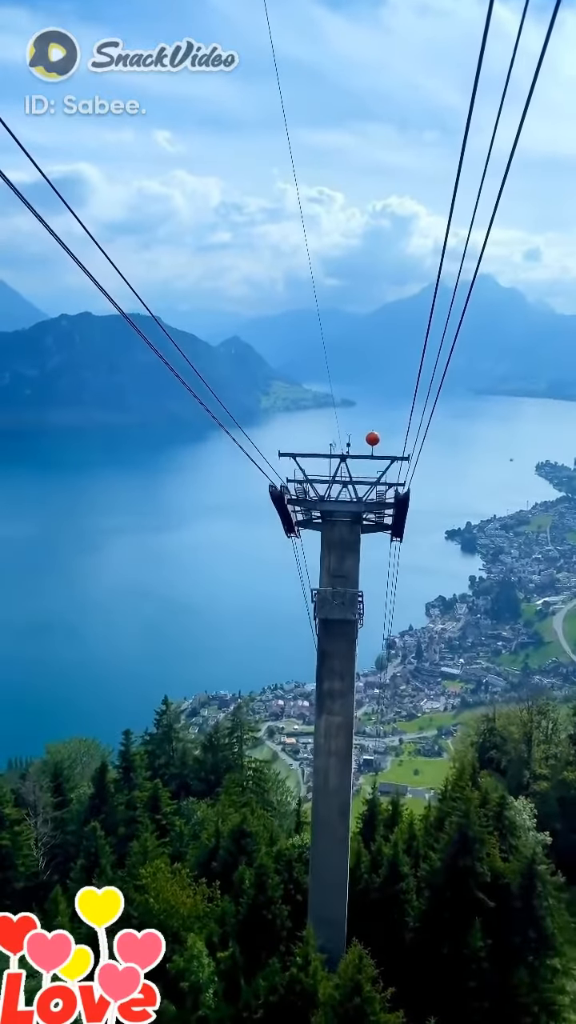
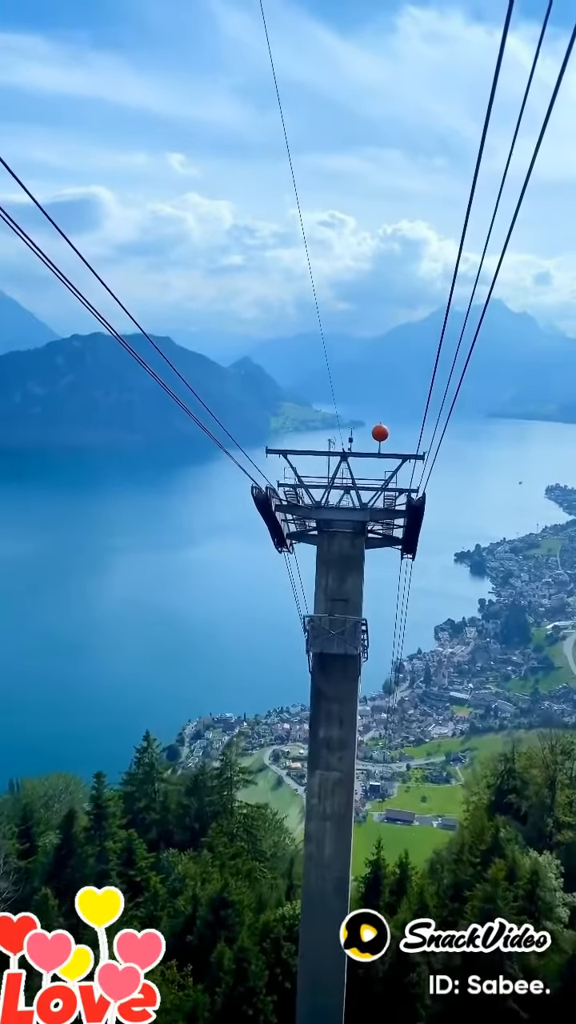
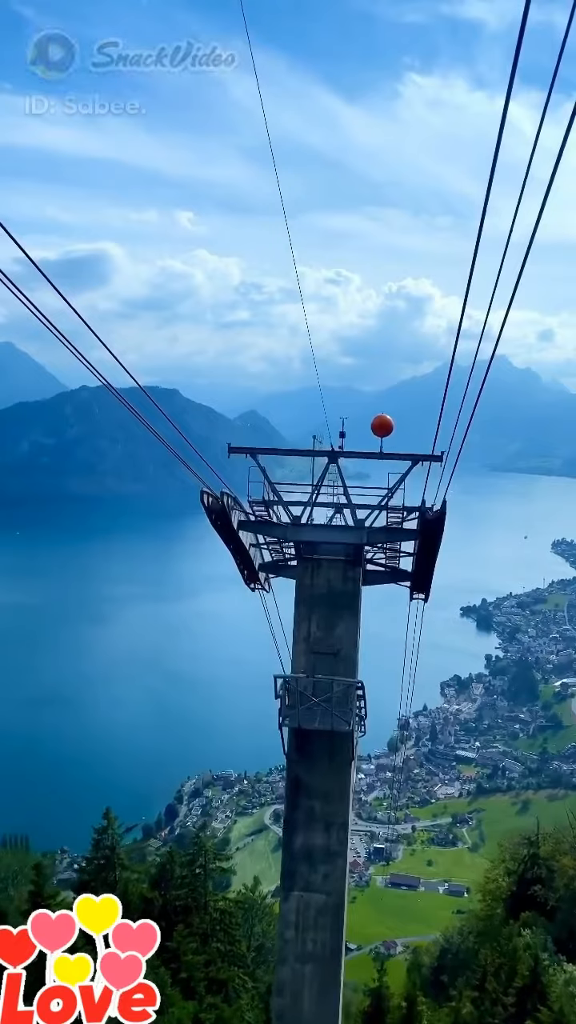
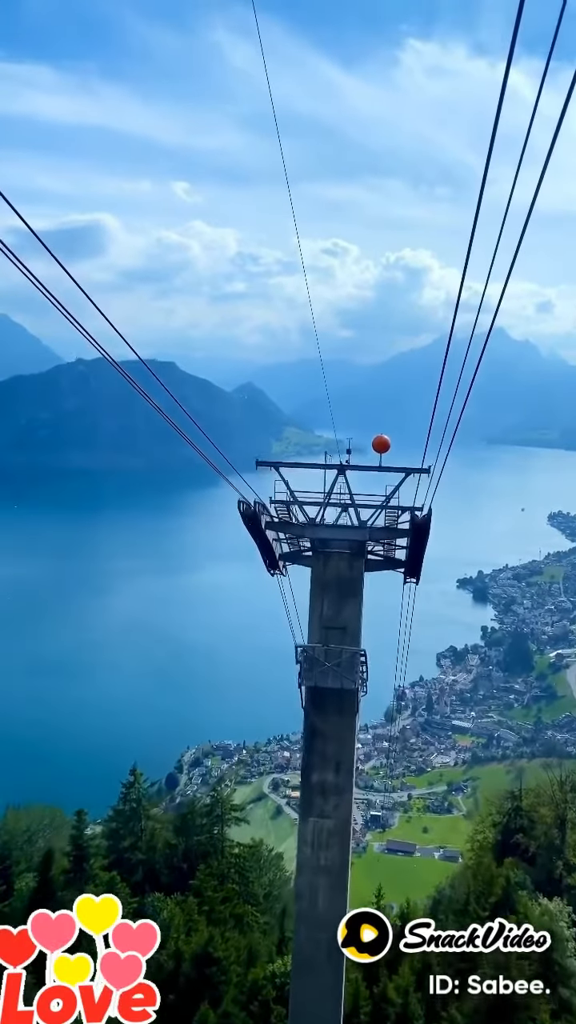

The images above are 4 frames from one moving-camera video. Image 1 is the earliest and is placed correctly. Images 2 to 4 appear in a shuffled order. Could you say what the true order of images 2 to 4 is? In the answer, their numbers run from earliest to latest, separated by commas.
2, 4, 3
